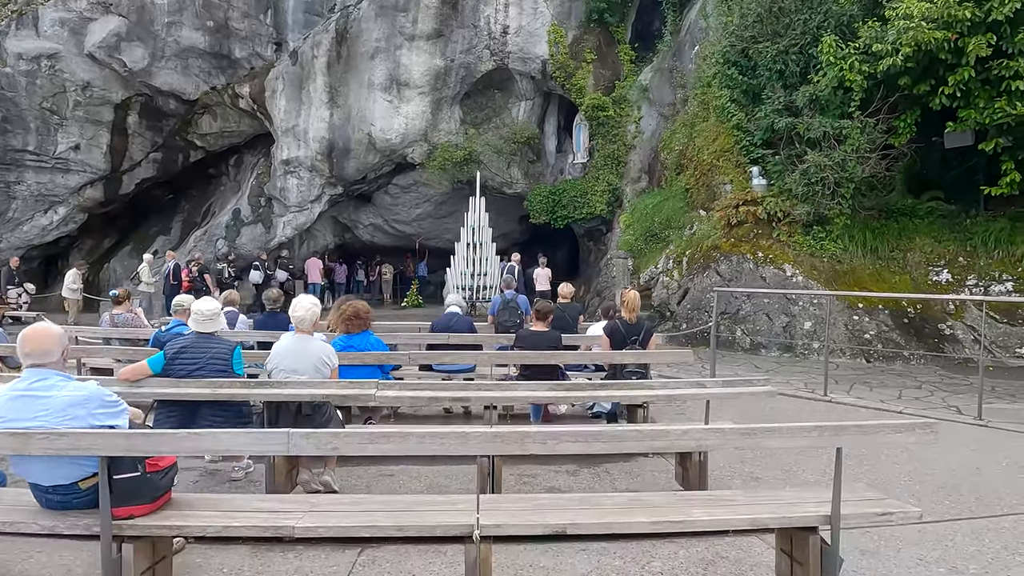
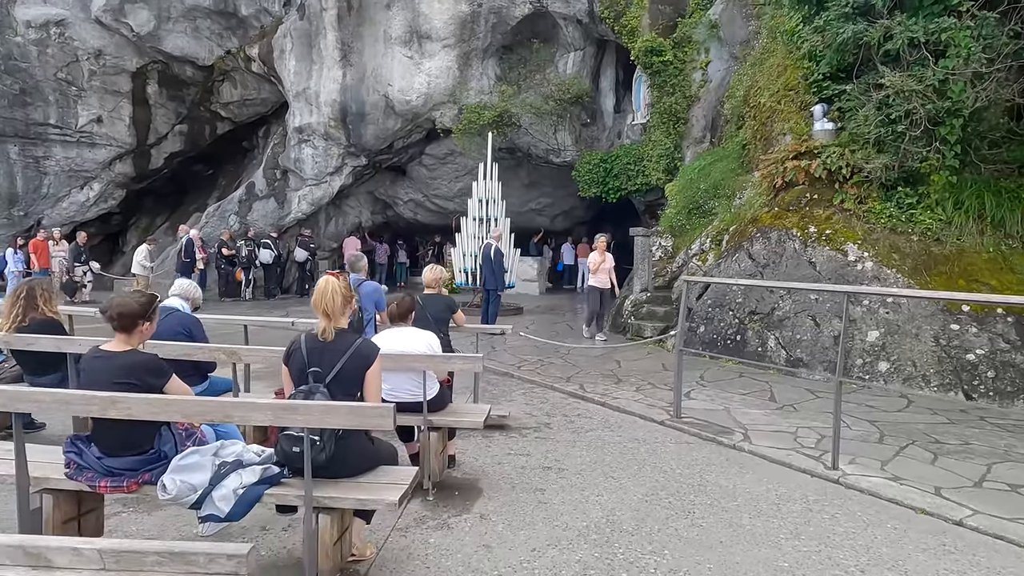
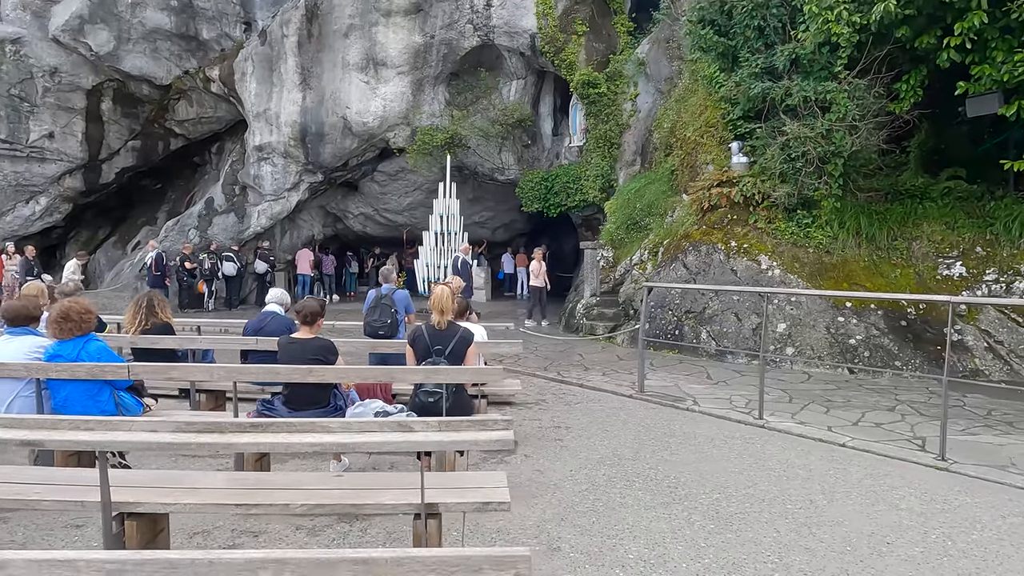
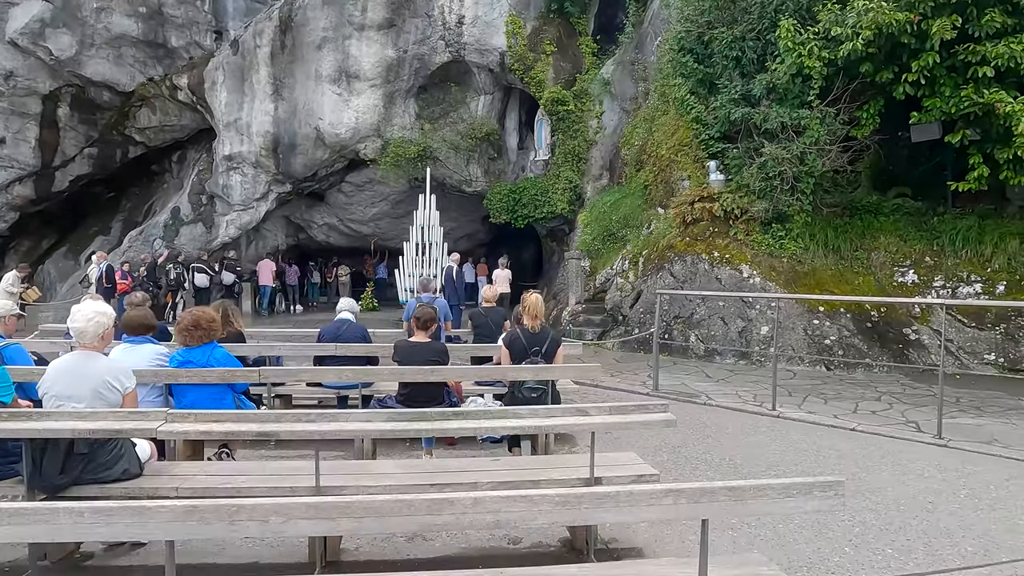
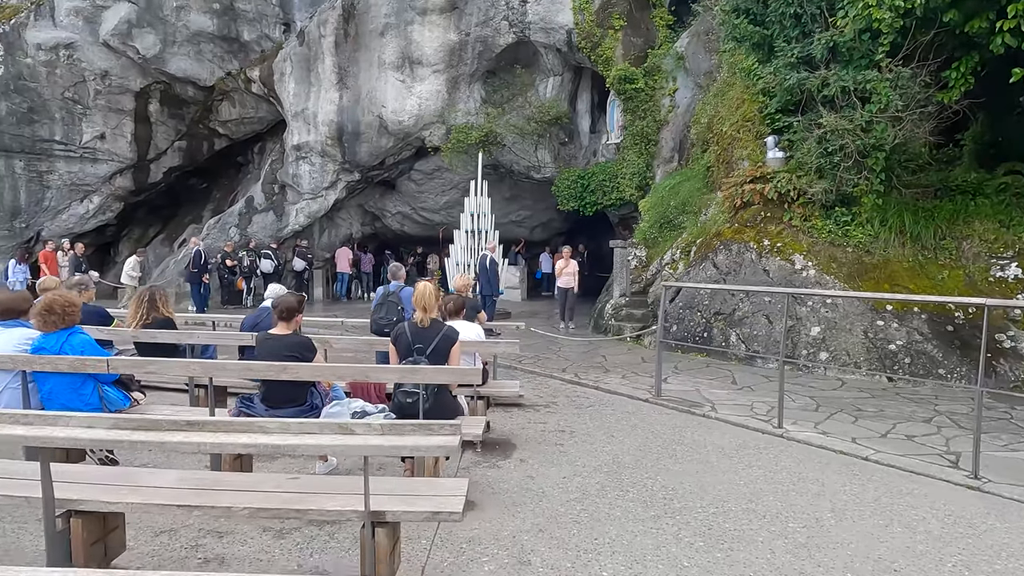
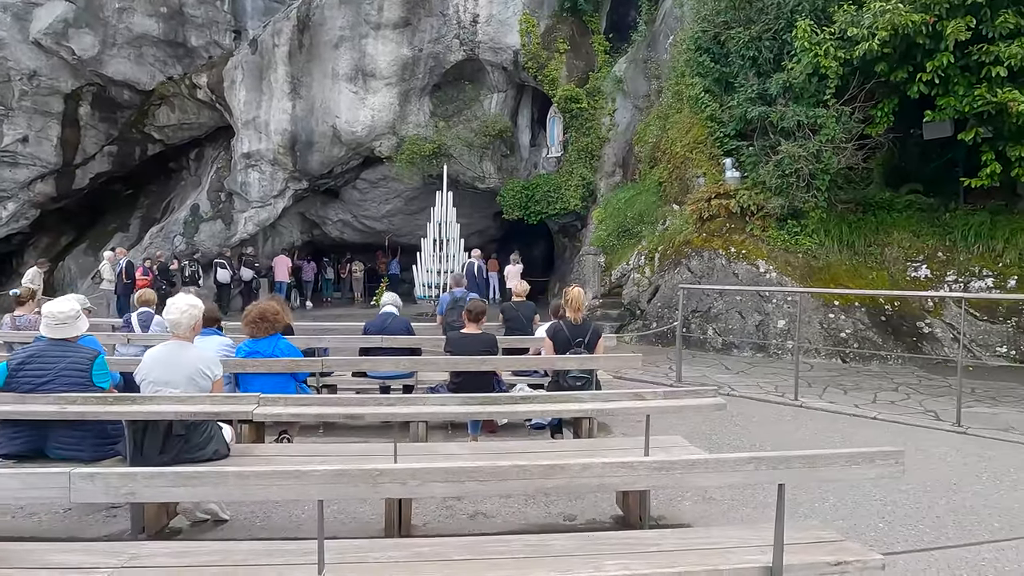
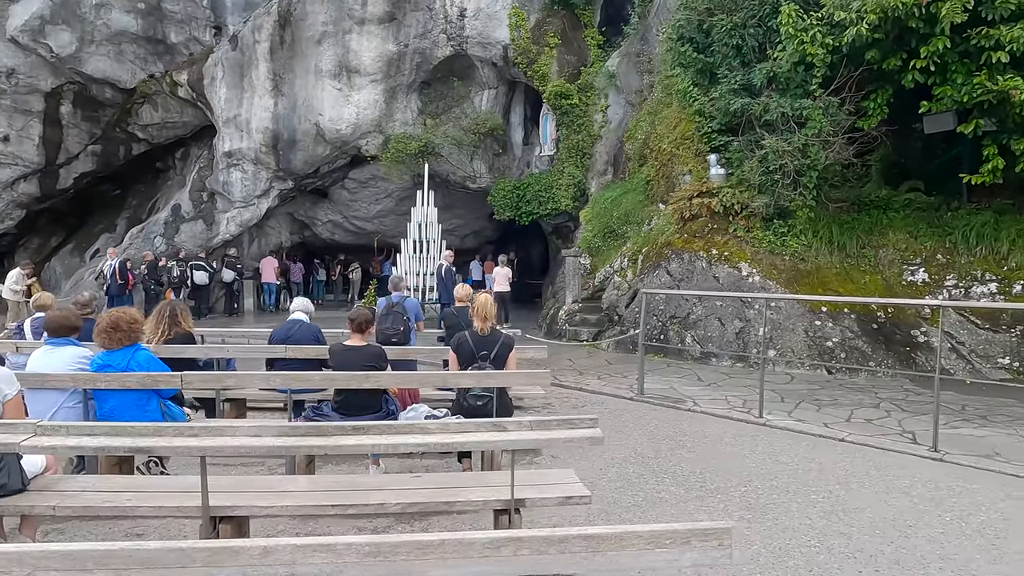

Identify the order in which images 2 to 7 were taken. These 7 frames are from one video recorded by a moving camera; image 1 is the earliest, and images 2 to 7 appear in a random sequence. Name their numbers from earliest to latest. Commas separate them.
6, 4, 7, 3, 5, 2
